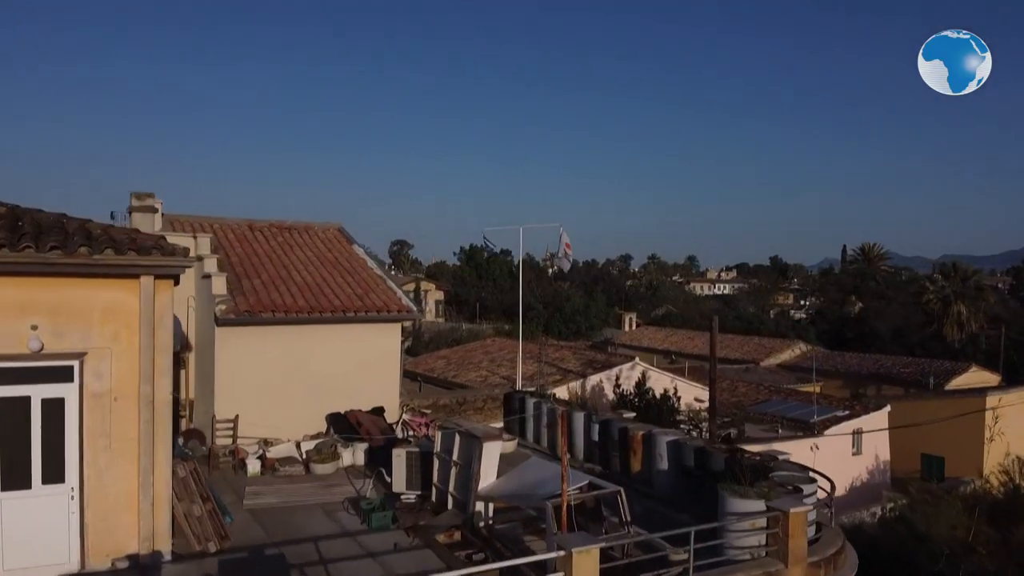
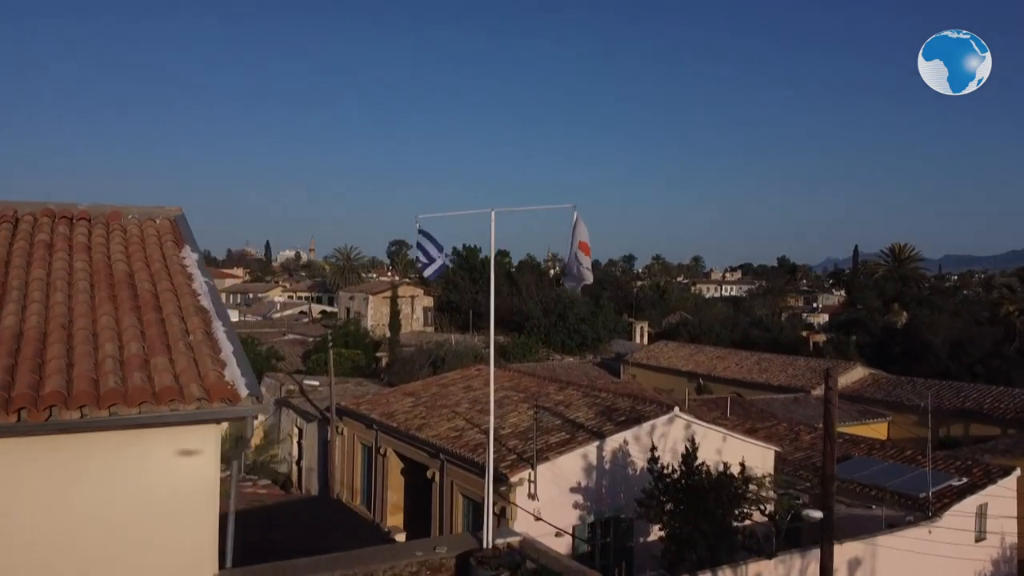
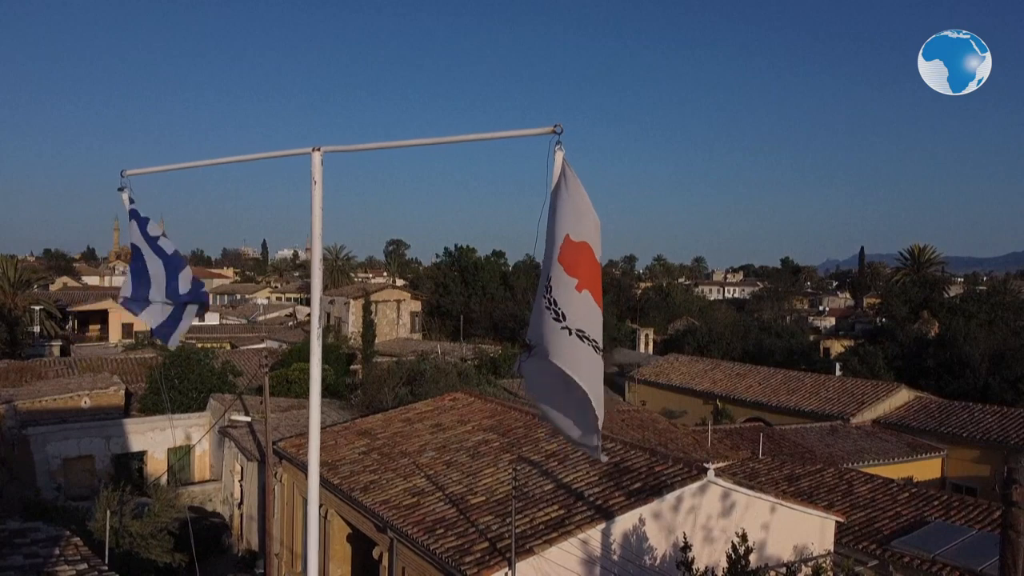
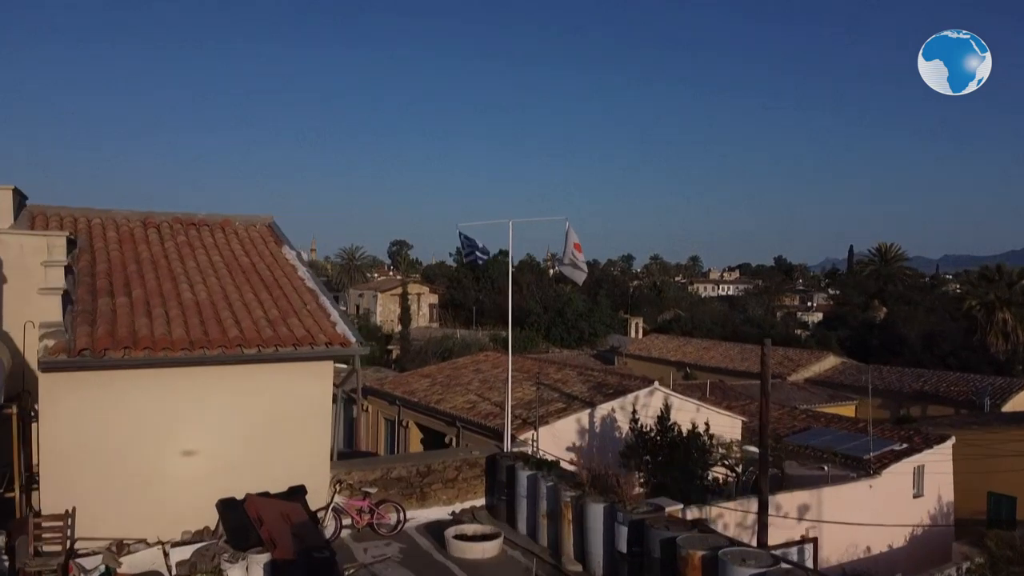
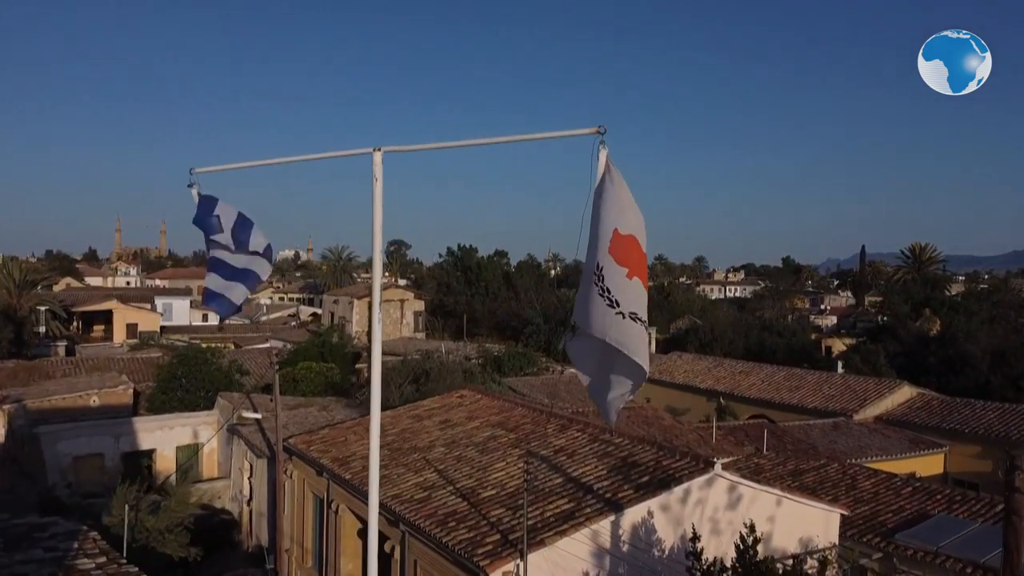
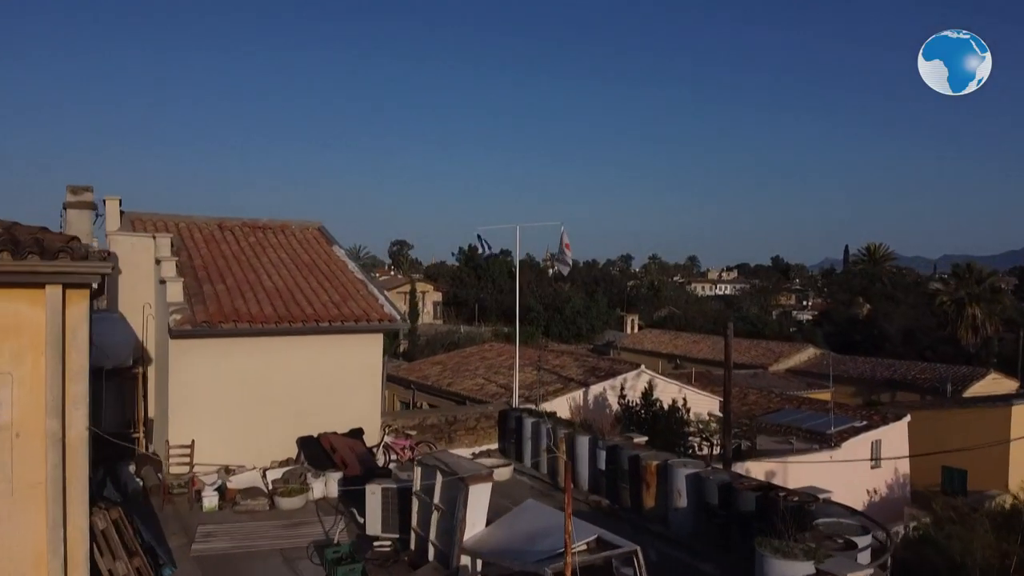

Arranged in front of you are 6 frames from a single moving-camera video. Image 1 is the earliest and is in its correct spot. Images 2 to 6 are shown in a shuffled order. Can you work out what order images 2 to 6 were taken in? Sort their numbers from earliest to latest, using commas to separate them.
6, 4, 2, 5, 3
